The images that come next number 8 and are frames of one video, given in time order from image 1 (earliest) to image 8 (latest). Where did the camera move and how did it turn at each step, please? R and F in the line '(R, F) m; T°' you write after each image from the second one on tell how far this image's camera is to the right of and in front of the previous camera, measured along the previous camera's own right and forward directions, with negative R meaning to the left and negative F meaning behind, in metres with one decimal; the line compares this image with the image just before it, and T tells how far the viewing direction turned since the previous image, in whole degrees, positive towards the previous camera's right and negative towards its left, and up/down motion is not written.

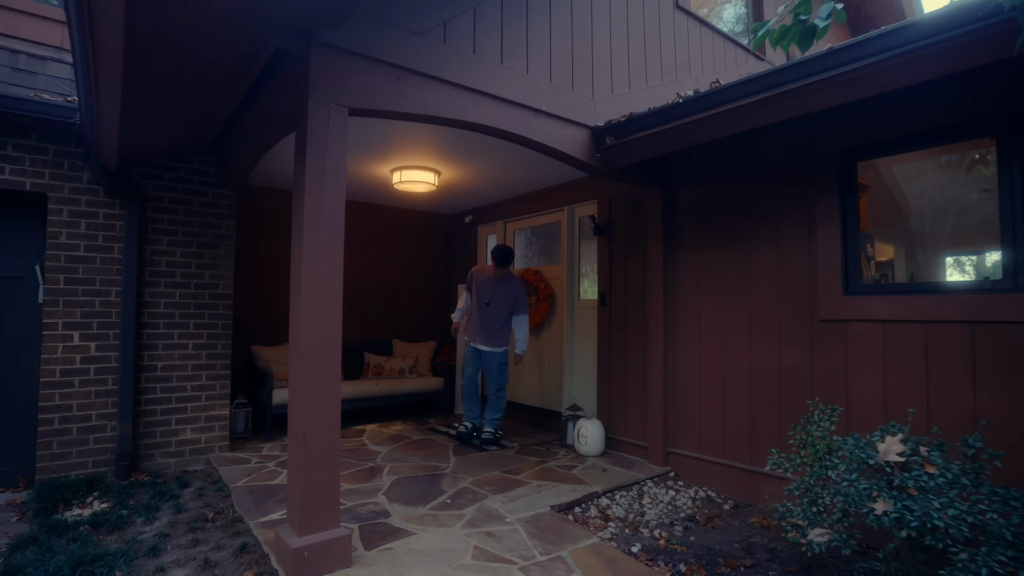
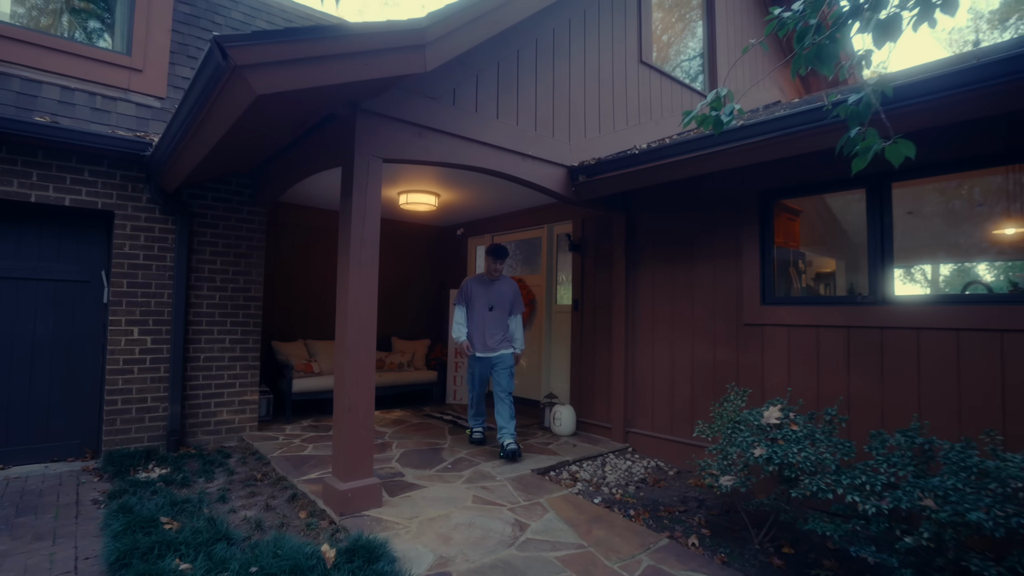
(-0.1, -0.9) m; +2°
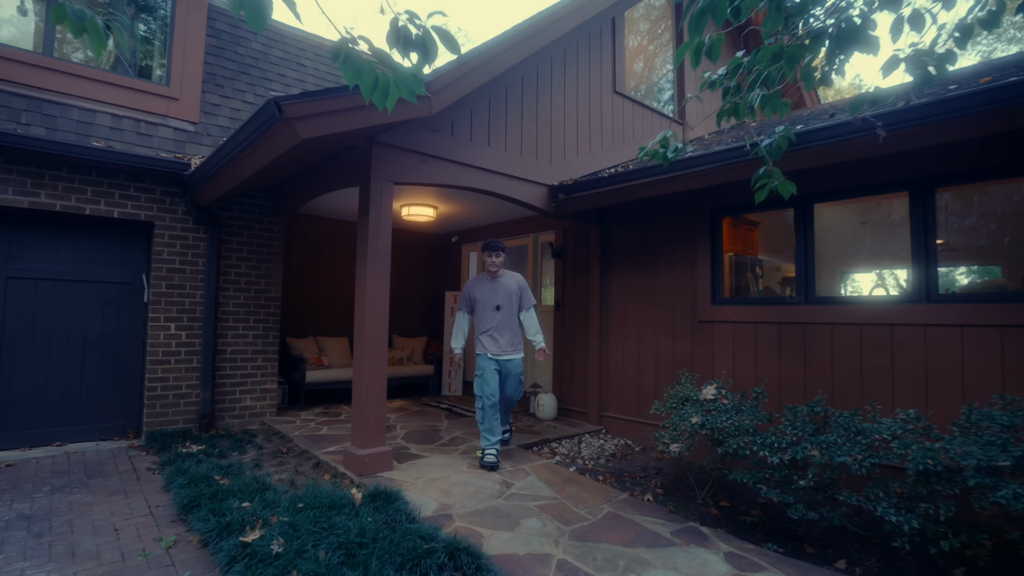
(0.0, -0.8) m; +1°
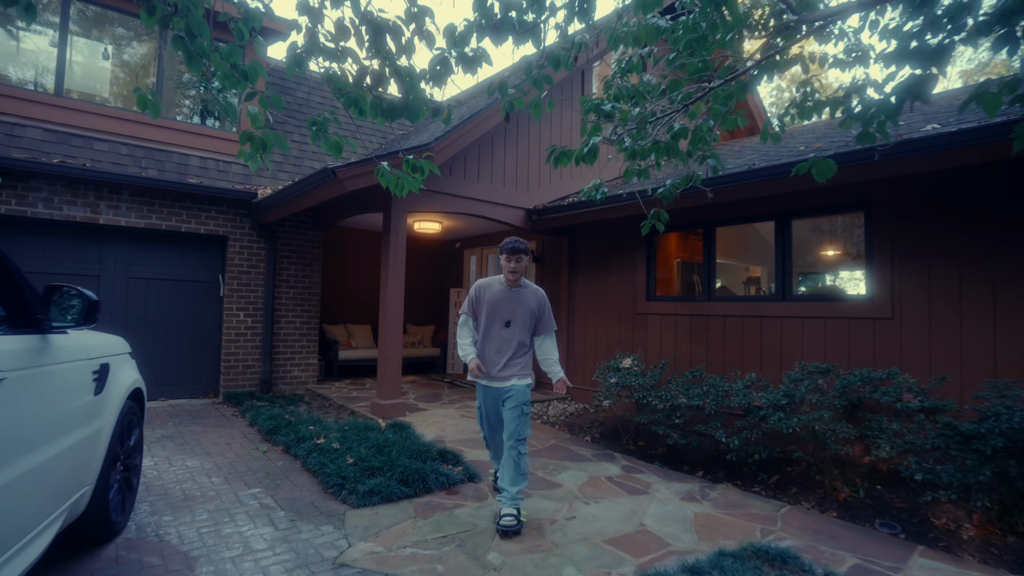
(+0.4, -1.8) m; -2°
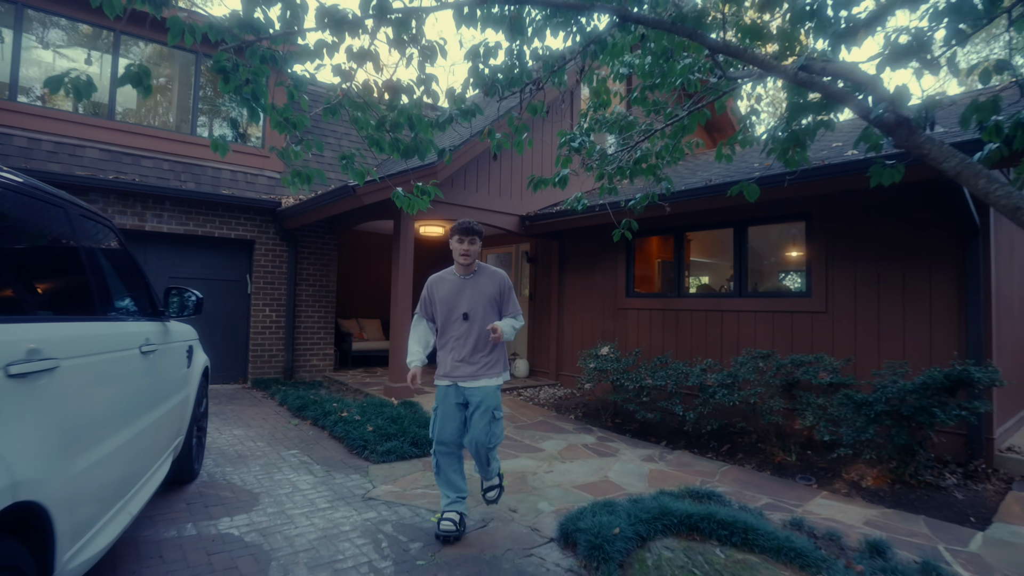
(+0.1, -0.9) m; 0°
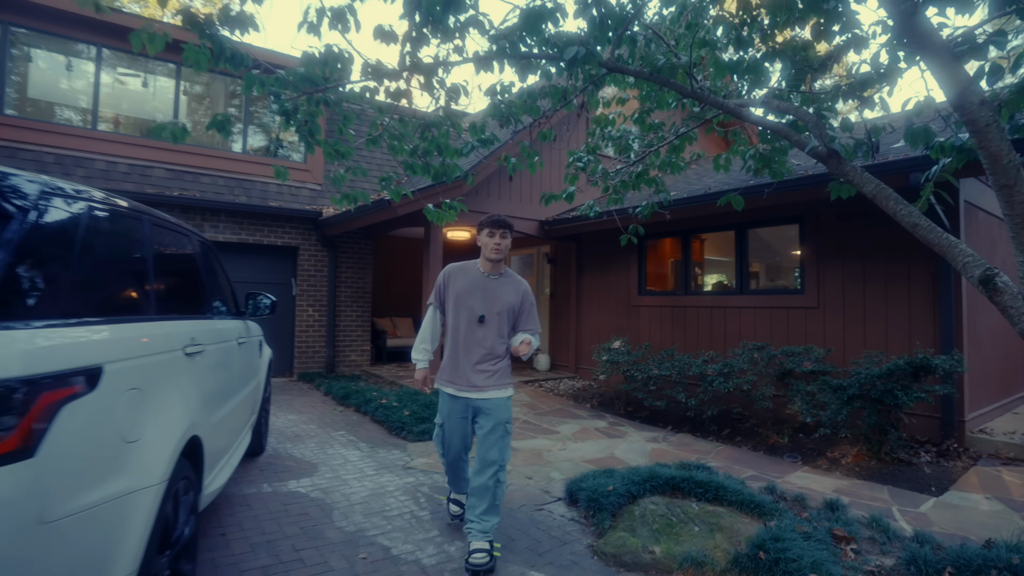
(+0.1, -0.7) m; -3°
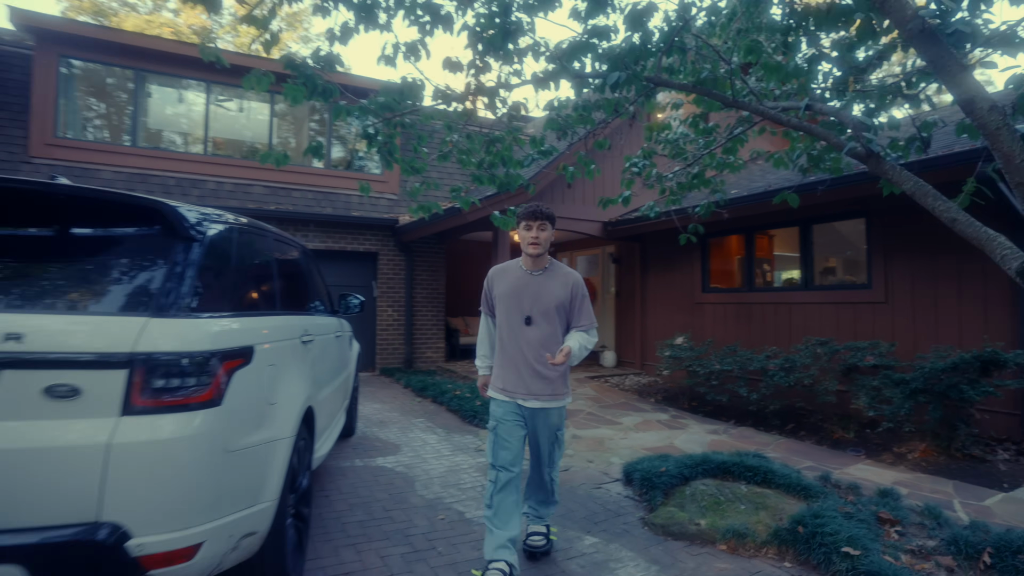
(+0.1, -0.4) m; -7°
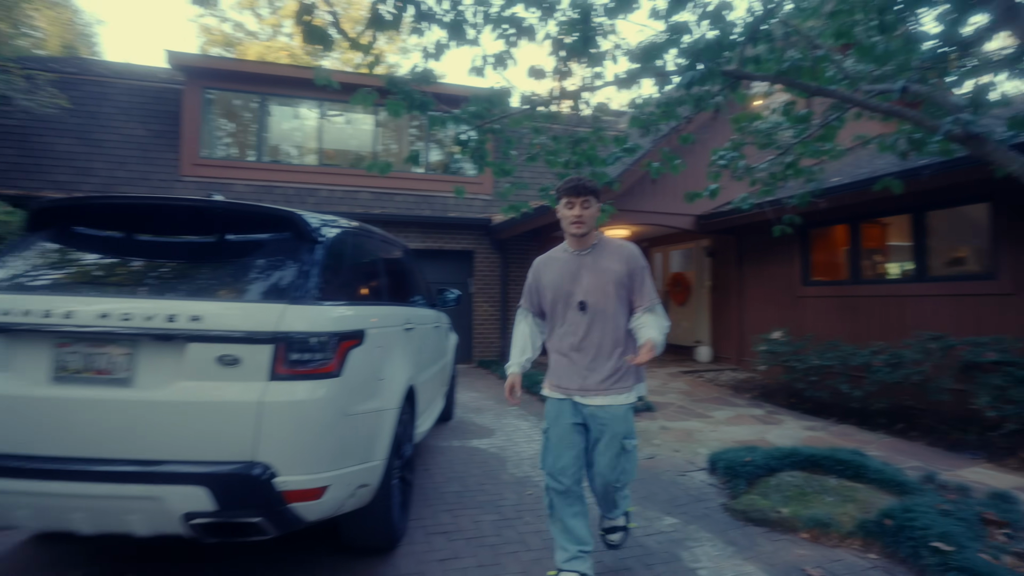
(+0.1, -0.3) m; -10°
